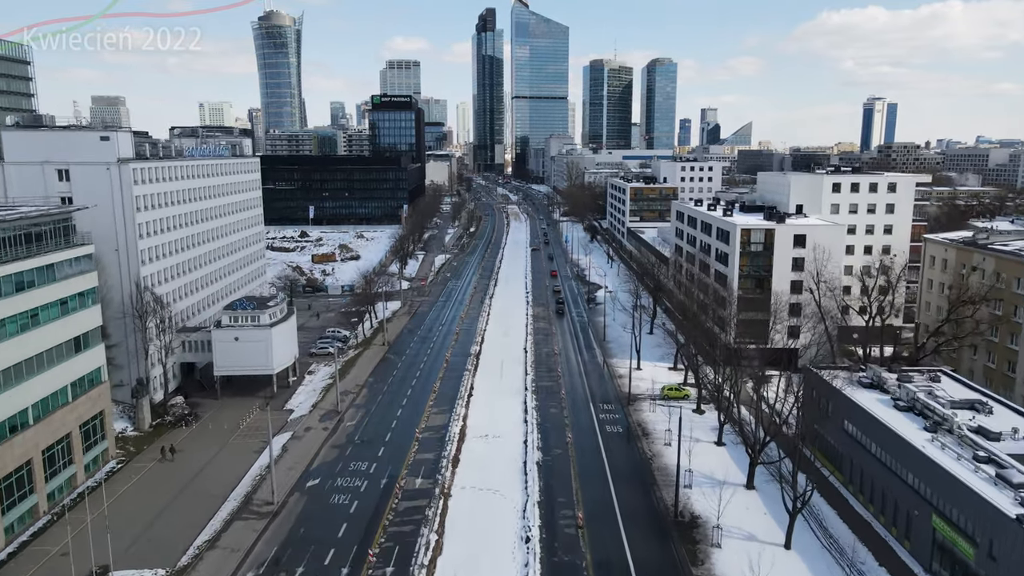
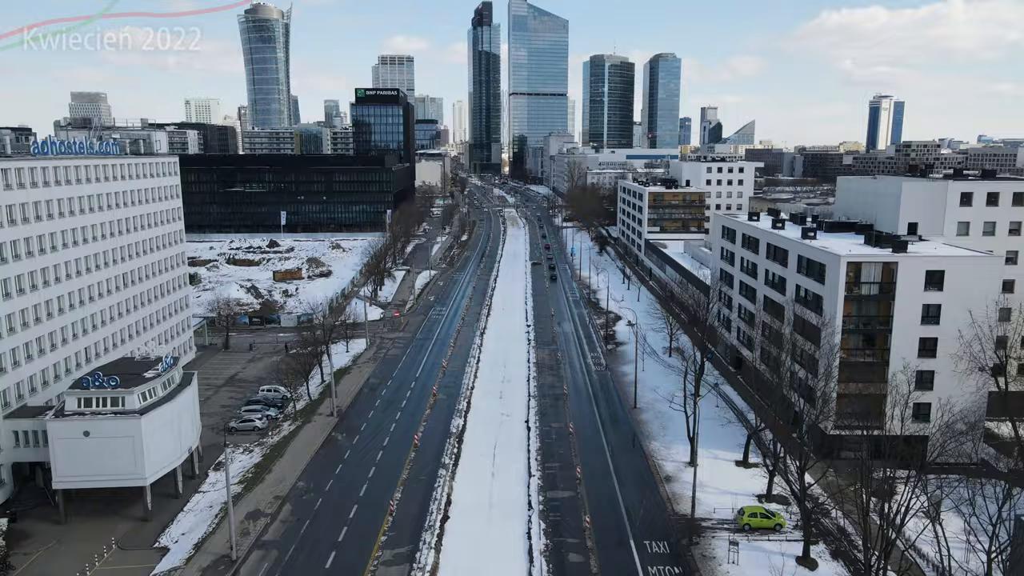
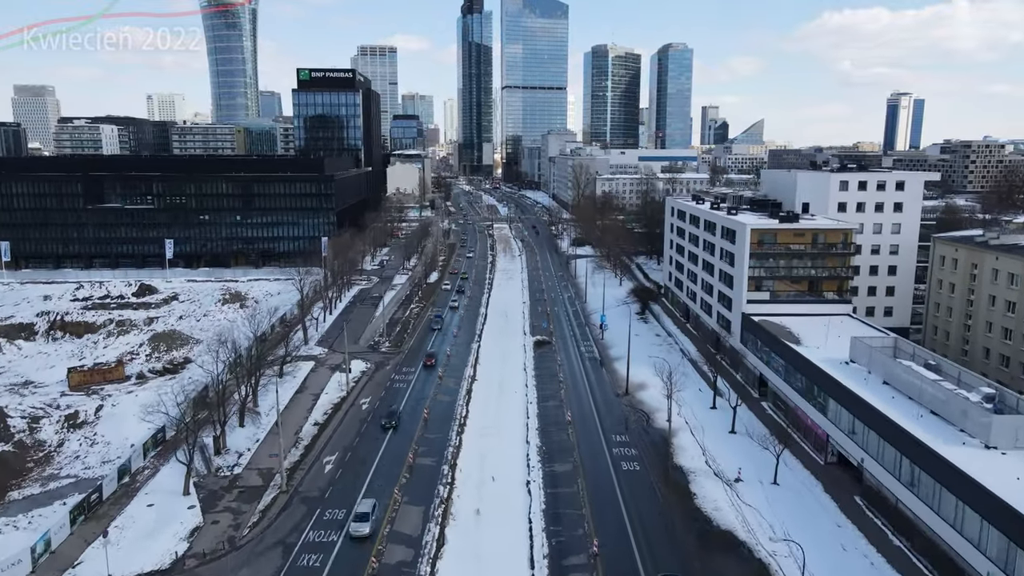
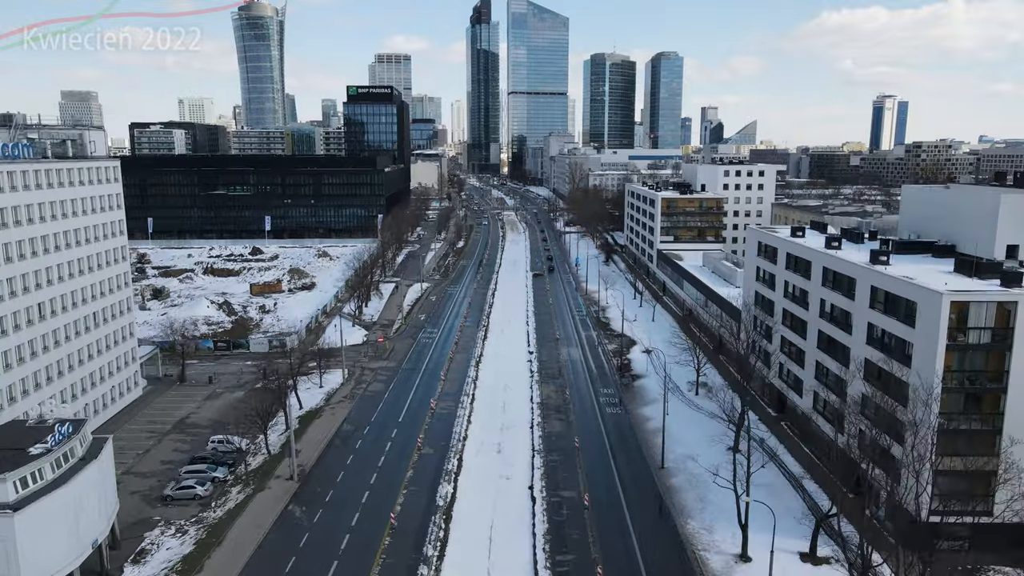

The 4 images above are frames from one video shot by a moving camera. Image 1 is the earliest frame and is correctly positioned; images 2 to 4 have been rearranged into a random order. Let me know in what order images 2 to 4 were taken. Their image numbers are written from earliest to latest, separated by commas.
2, 4, 3
